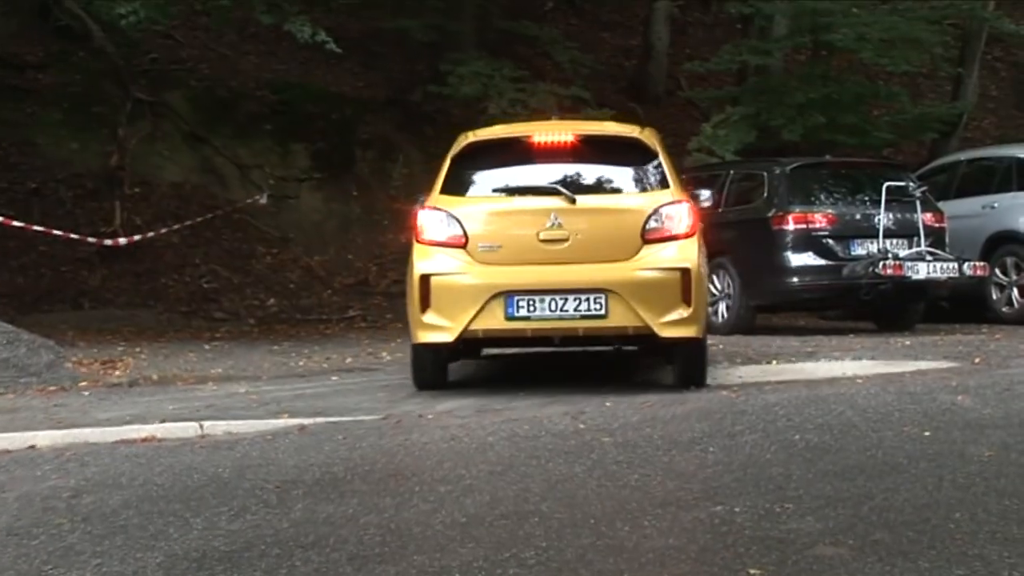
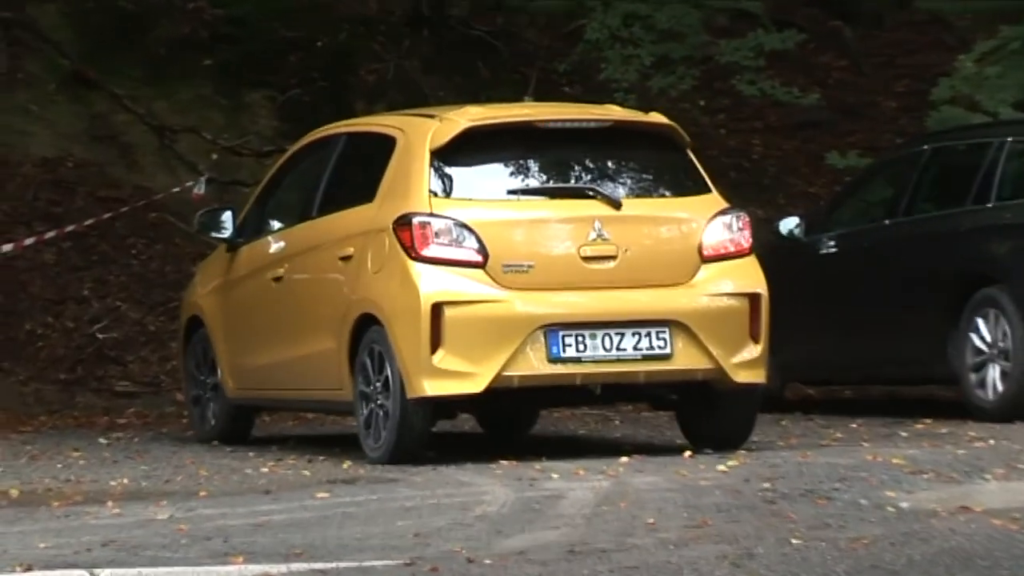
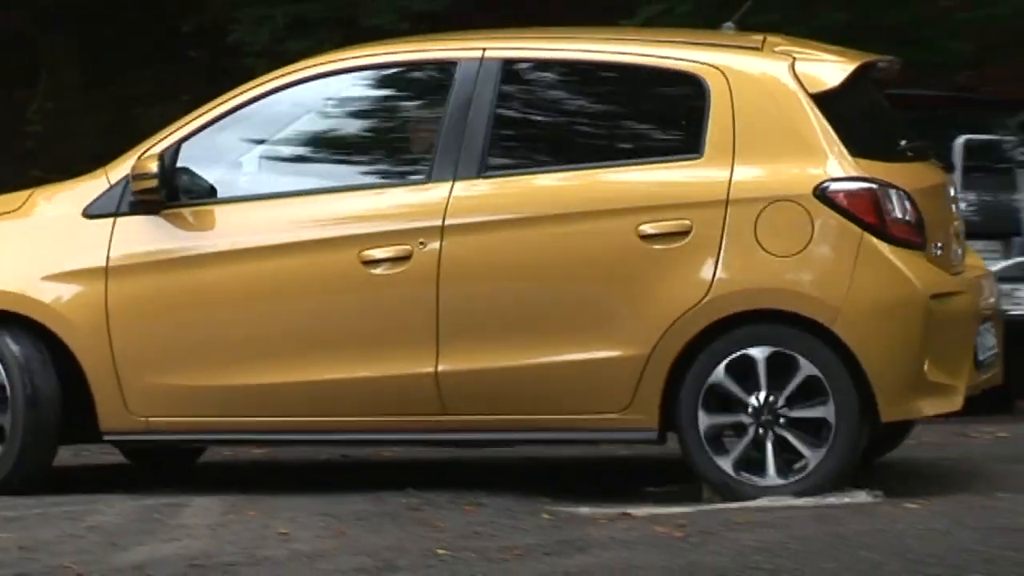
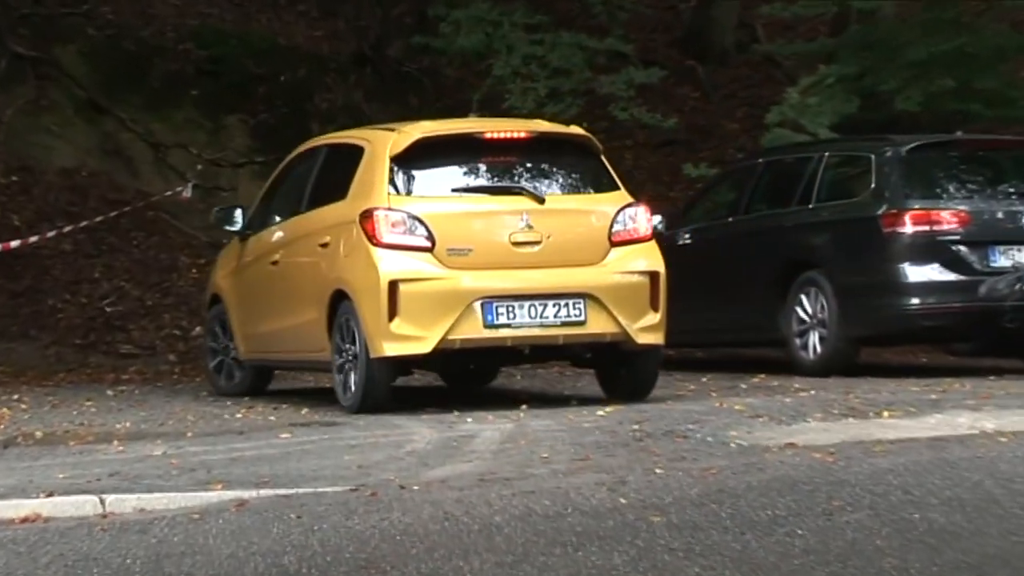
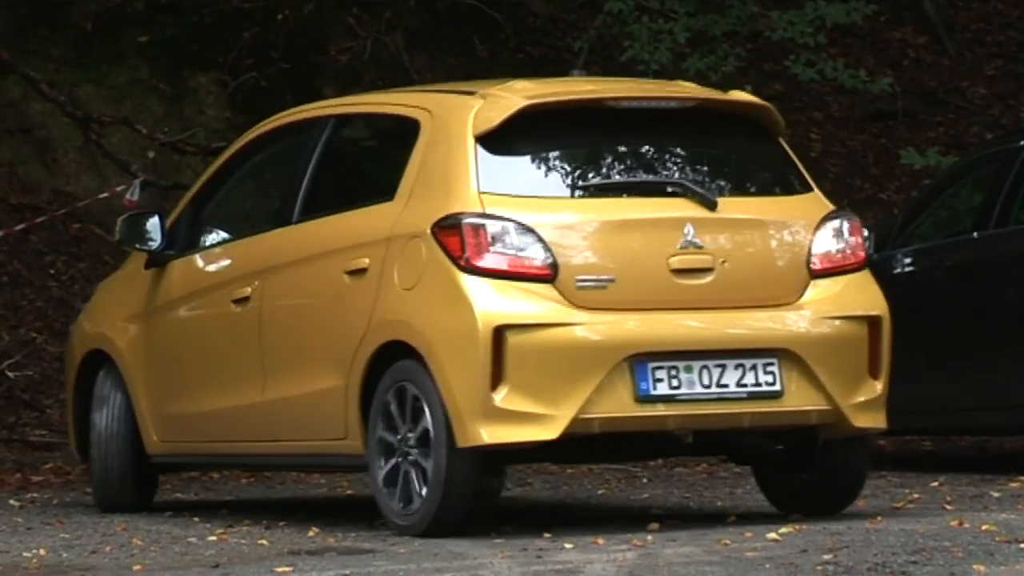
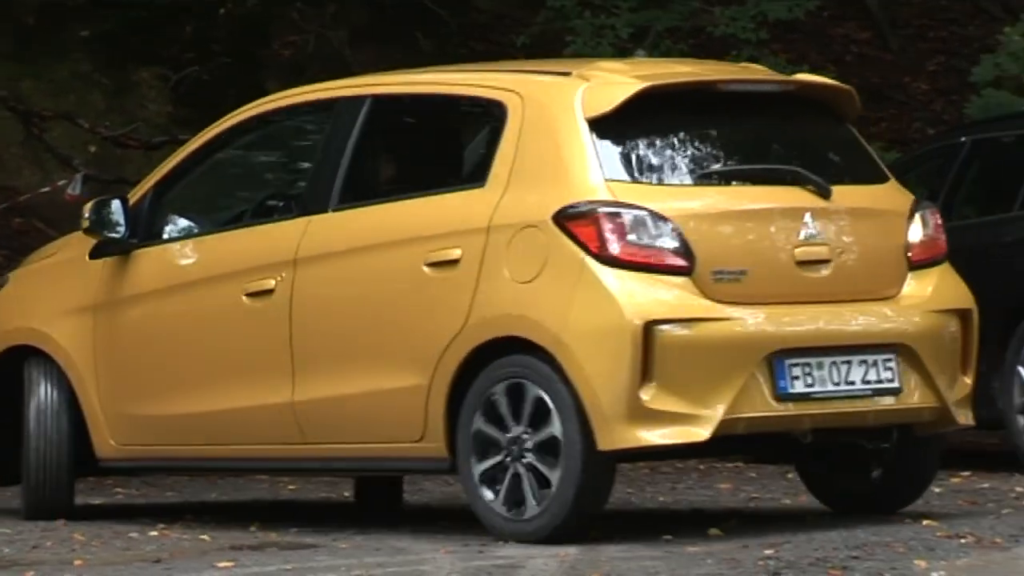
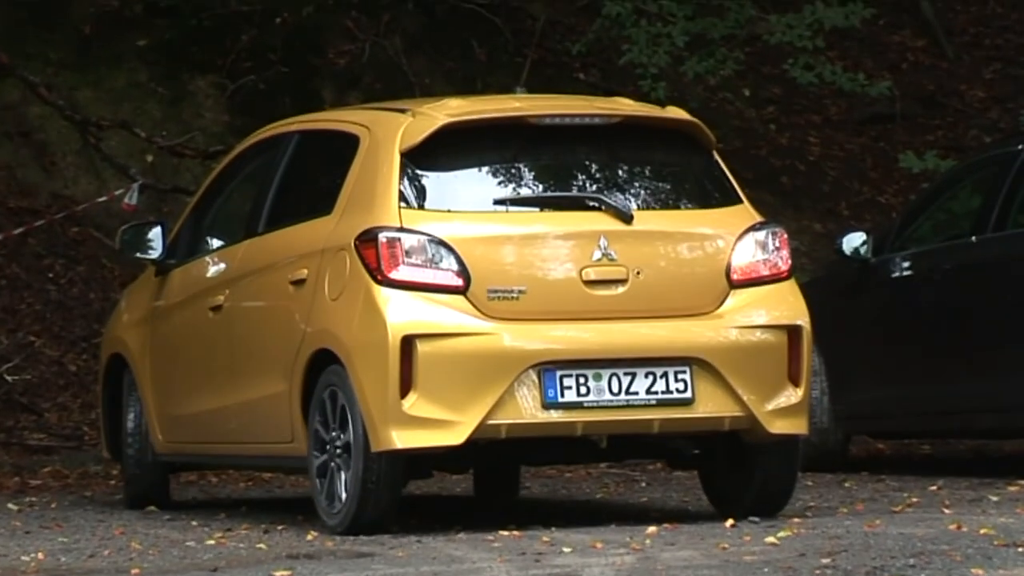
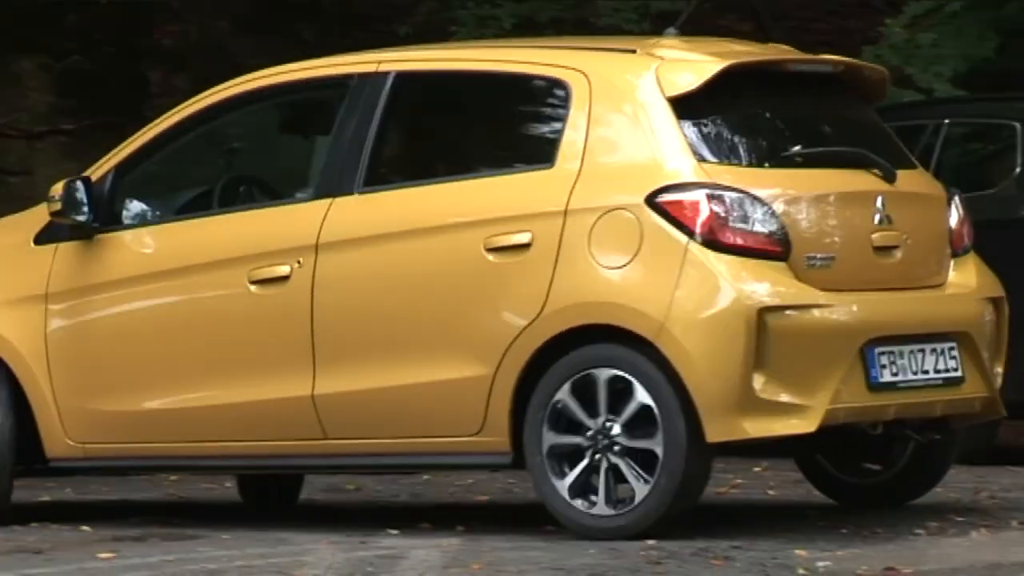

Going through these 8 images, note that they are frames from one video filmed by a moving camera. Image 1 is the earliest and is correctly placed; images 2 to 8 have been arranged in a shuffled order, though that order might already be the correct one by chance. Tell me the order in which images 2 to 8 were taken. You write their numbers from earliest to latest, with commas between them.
4, 2, 7, 5, 6, 8, 3
